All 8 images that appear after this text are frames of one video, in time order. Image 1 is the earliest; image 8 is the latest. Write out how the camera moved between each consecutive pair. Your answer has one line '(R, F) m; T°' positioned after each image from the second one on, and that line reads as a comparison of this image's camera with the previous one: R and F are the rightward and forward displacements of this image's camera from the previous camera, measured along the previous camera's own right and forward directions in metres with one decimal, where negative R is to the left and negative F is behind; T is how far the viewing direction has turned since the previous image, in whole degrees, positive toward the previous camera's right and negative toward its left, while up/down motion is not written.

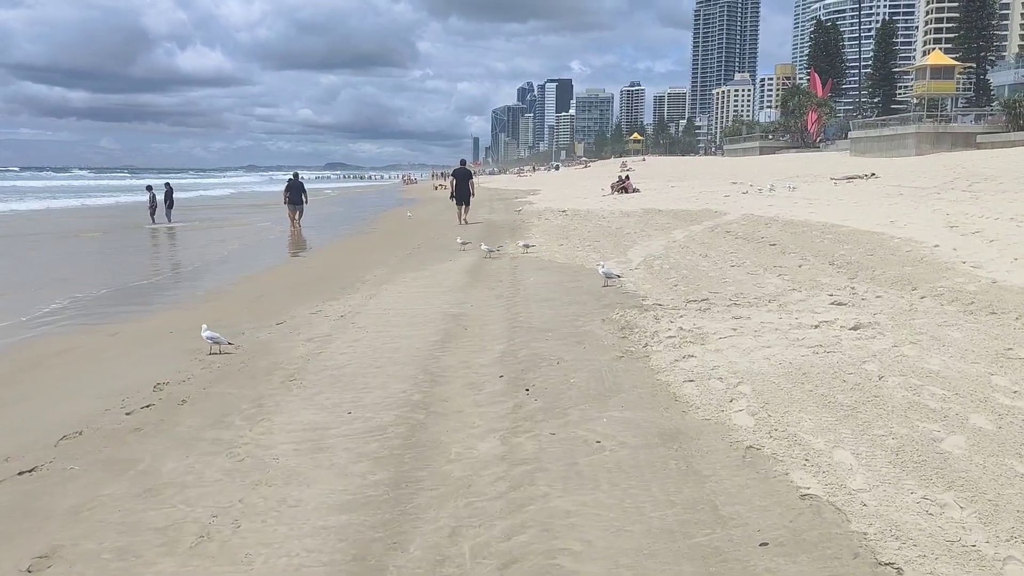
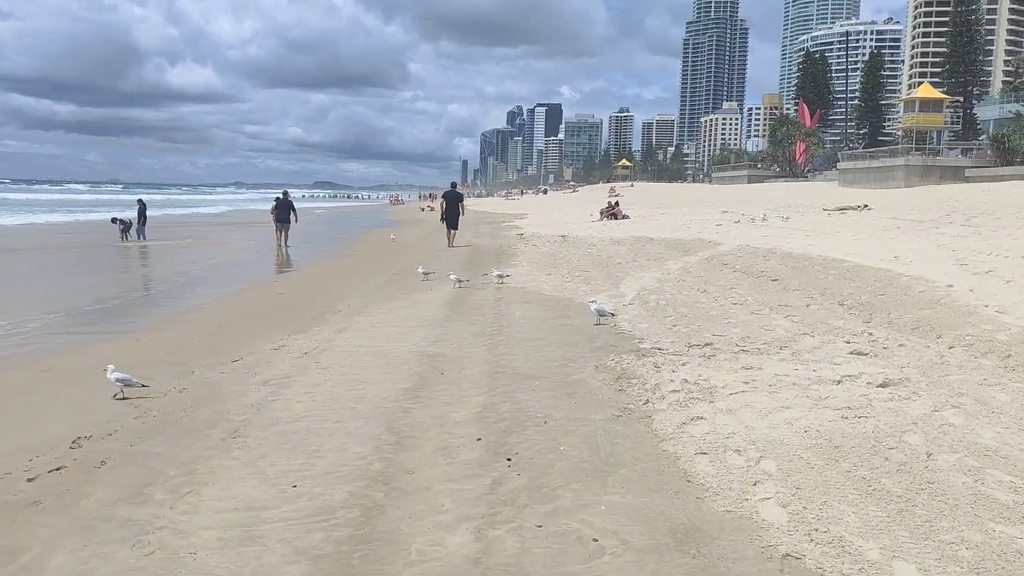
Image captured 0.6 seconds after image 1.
(0.0, +0.7) m; +1°
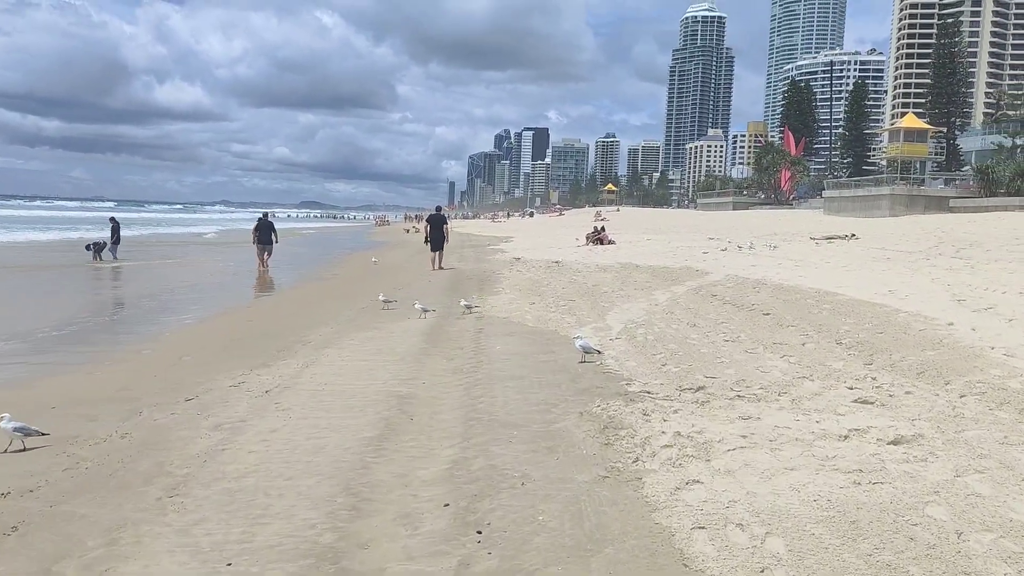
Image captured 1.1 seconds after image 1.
(0.0, +0.5) m; +1°
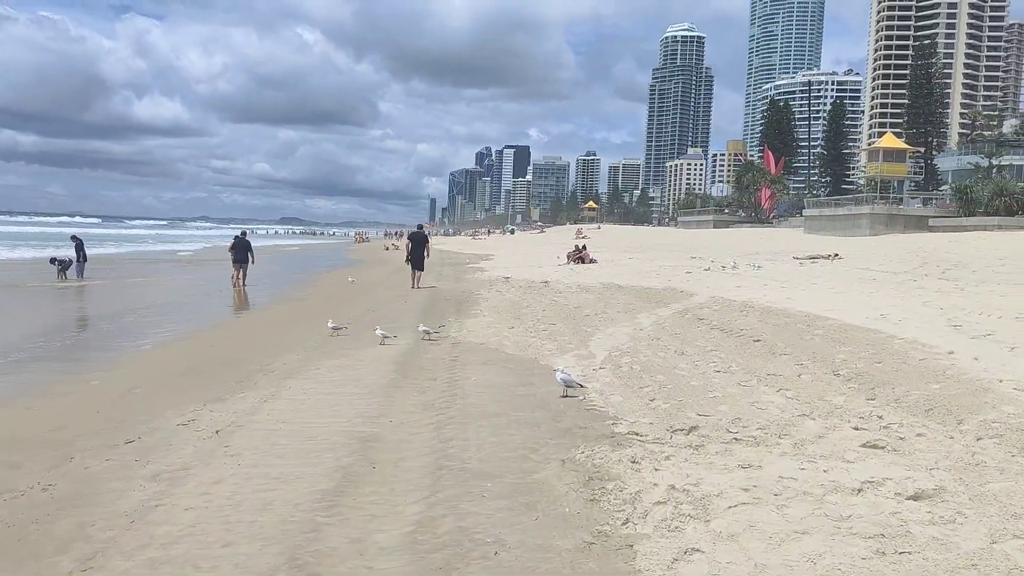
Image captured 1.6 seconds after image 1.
(0.0, +0.5) m; +1°
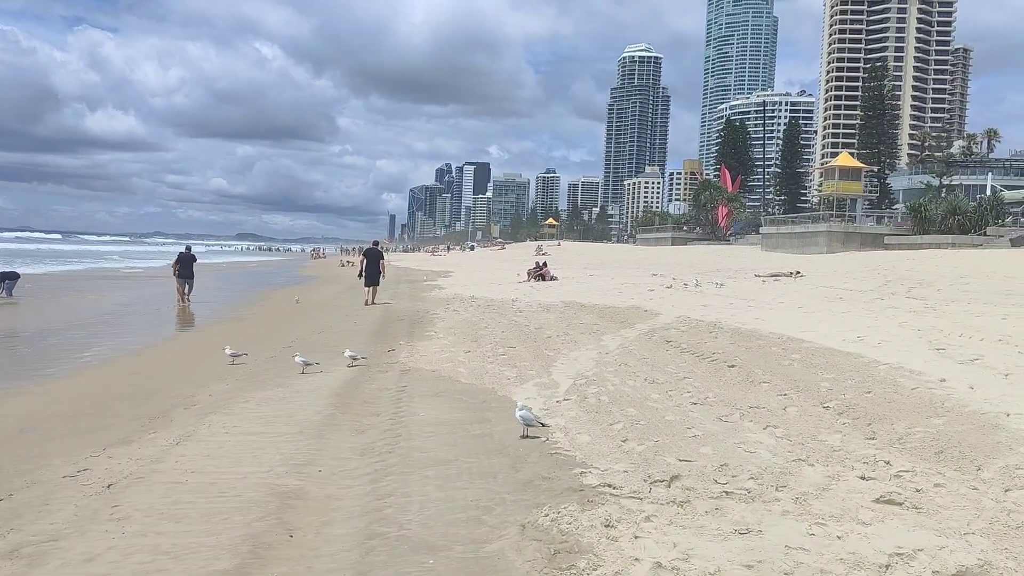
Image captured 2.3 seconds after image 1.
(+0.1, +0.9) m; +3°
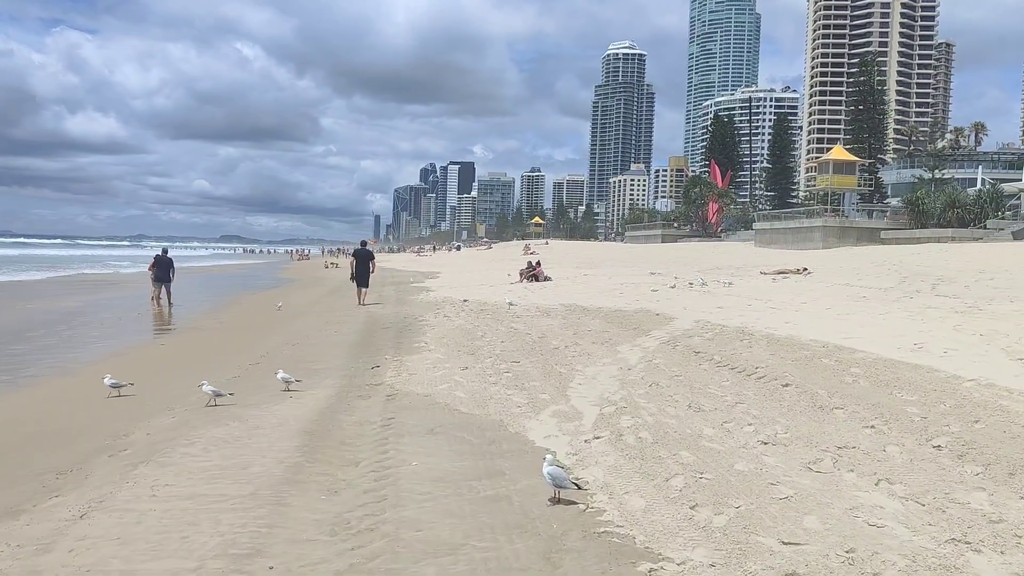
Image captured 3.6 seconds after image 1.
(-0.2, +1.6) m; +1°
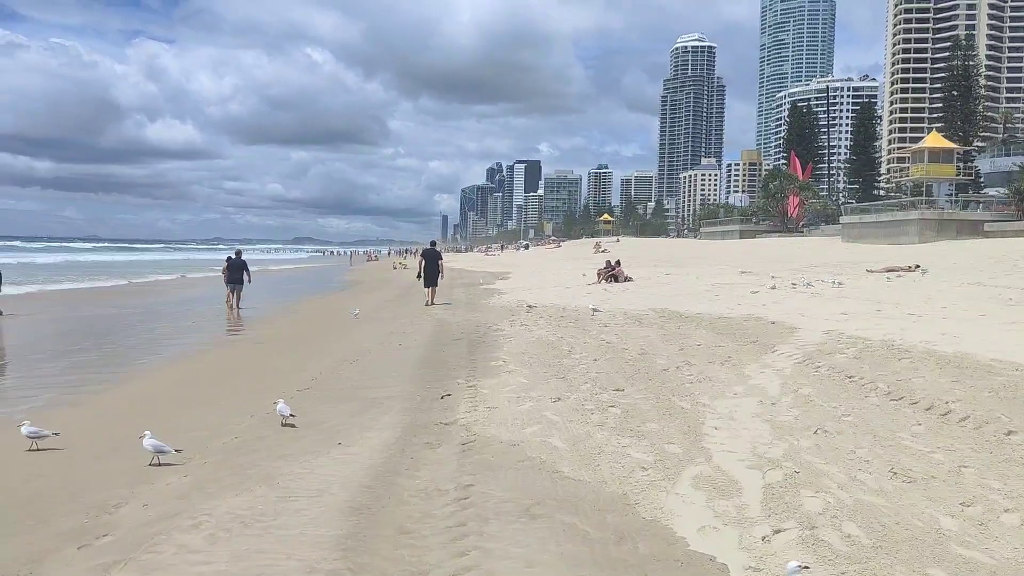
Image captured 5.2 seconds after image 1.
(-0.3, +1.9) m; -5°
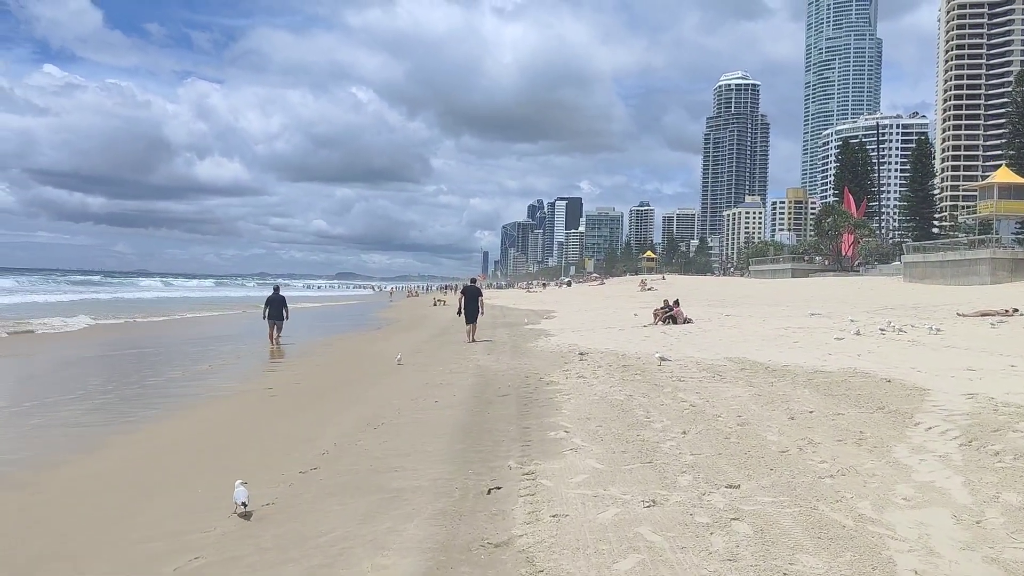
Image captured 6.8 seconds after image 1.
(-0.2, +2.0) m; -3°
